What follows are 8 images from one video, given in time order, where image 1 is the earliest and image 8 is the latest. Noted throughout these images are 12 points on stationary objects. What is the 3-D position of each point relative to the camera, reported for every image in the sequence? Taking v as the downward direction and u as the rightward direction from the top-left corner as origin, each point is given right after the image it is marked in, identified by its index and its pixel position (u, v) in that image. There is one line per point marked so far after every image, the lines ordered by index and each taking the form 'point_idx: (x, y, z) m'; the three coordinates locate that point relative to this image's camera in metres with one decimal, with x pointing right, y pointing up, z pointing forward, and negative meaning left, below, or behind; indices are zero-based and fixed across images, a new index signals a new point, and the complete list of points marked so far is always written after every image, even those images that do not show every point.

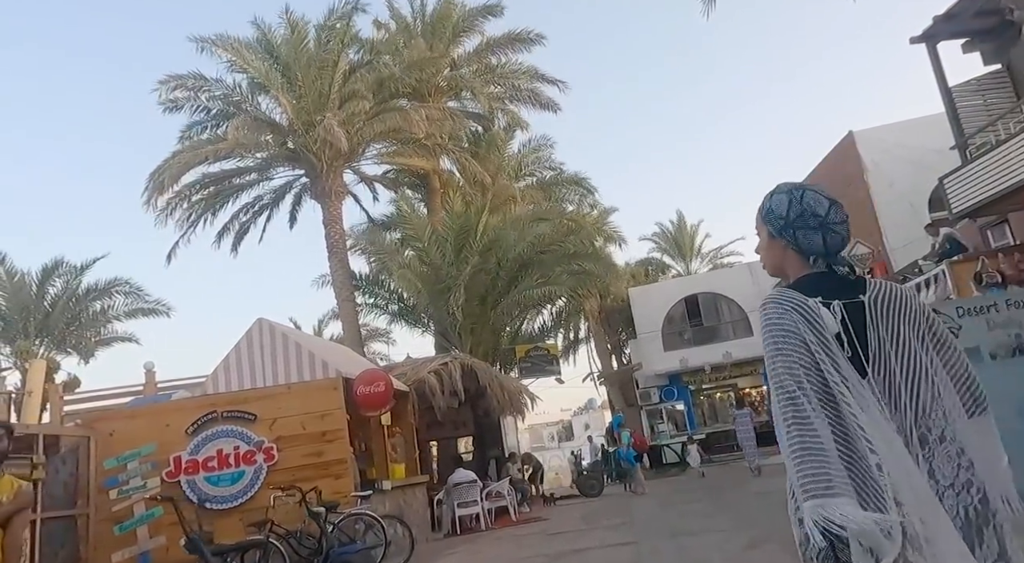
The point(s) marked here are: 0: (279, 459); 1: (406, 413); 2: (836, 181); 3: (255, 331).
0: (-2.5, -1.9, +8.1) m
1: (-1.6, -2.0, +11.4) m
2: (+7.5, +2.3, +17.9) m
3: (-2.9, -0.6, +8.8) m
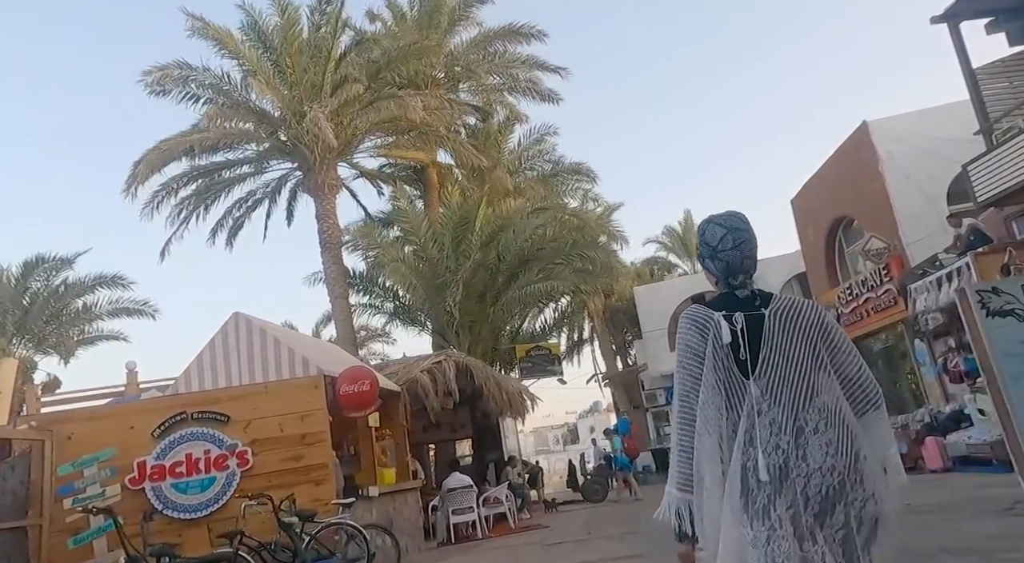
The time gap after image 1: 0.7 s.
0: (-2.5, -1.8, +7.5) m
1: (-1.6, -1.9, +10.8) m
2: (+7.5, +2.4, +17.2) m
3: (-3.0, -0.5, +8.2) m
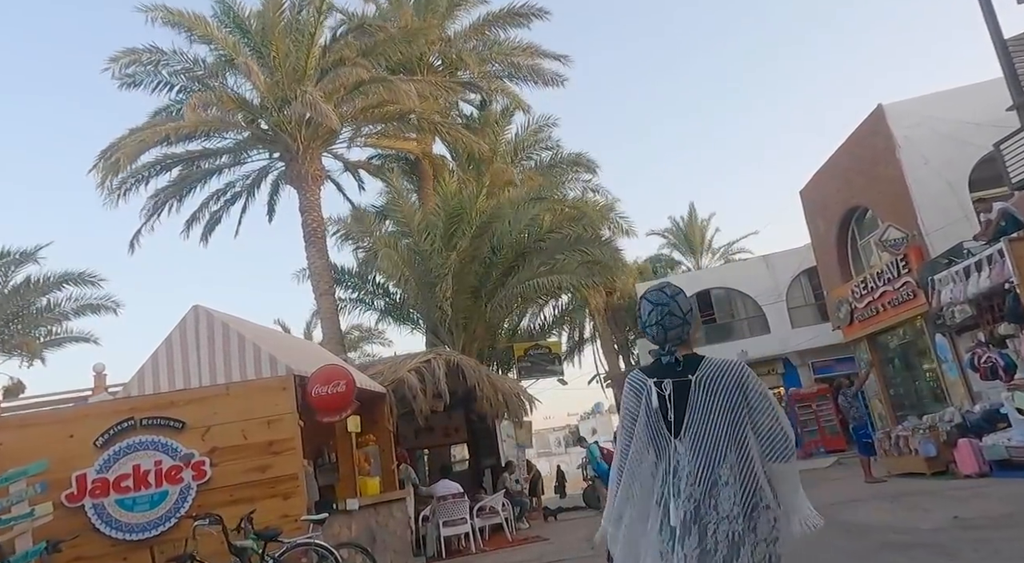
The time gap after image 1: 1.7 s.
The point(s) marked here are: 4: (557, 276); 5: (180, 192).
0: (-2.6, -1.7, +6.6) m
1: (-1.7, -1.8, +9.9) m
2: (+7.4, +2.6, +16.3) m
3: (-3.1, -0.4, +7.3) m
4: (+0.8, +0.2, +14.2) m
5: (-6.5, +1.8, +15.0) m
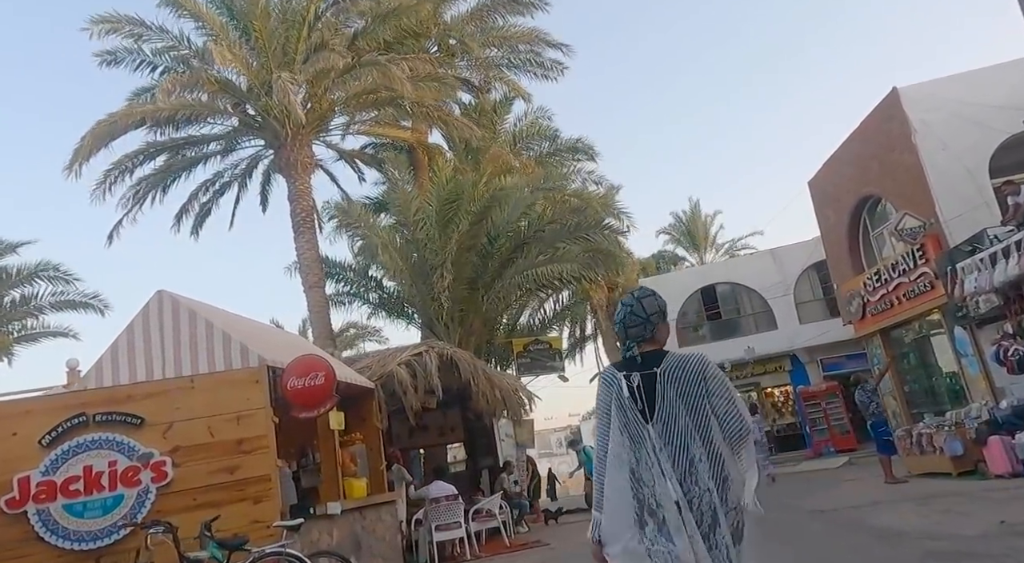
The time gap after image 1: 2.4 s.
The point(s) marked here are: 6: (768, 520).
0: (-2.6, -1.5, +5.9) m
1: (-1.7, -1.6, +9.3) m
2: (+7.4, +2.7, +15.7) m
3: (-3.1, -0.2, +6.6) m
4: (+0.8, +0.3, +13.6) m
5: (-6.5, +1.9, +14.3) m
6: (+2.9, -2.7, +8.8) m
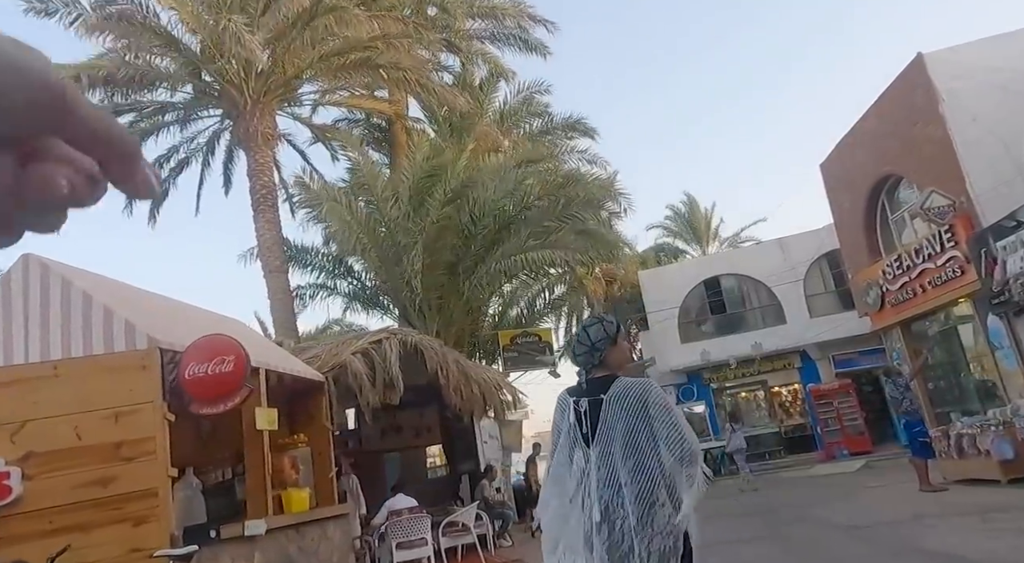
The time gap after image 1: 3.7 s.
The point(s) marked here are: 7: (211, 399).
0: (-2.9, -1.3, +4.5) m
1: (-2.0, -1.4, +7.9) m
2: (+7.1, +3.0, +14.3) m
3: (-3.4, +0.1, +5.2) m
4: (+0.5, +0.6, +12.2) m
5: (-6.8, +2.1, +12.9) m
6: (+2.6, -2.5, +7.3) m
7: (-2.0, -0.8, +5.1) m
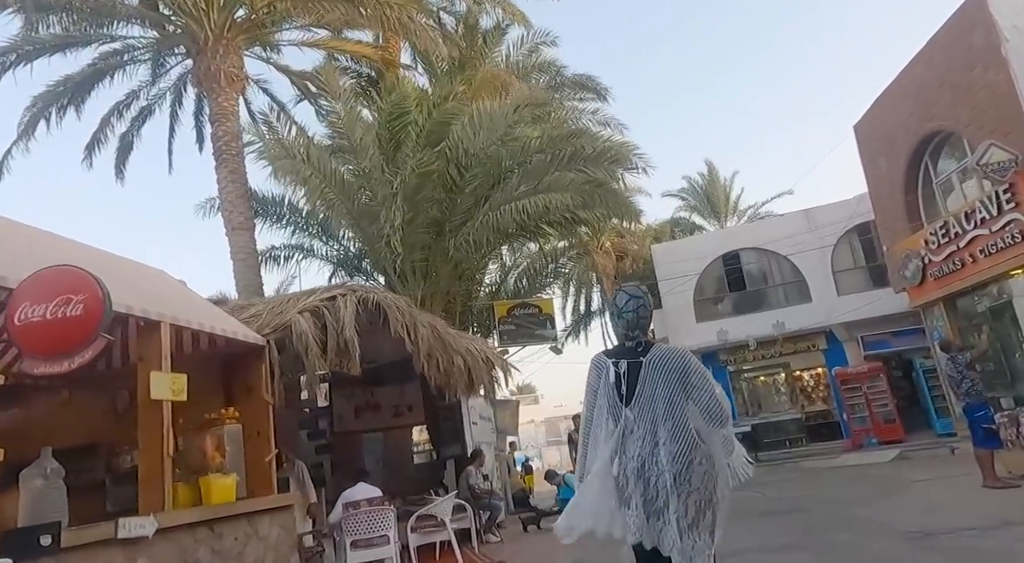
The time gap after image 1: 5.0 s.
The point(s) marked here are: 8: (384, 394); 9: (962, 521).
0: (-3.1, -0.8, +3.1) m
1: (-2.2, -0.9, +6.5) m
2: (+7.1, +3.5, +12.6) m
3: (-3.6, +0.5, +3.8) m
4: (+0.4, +1.1, +10.7) m
5: (-6.8, +2.8, +11.5) m
6: (+2.5, -2.0, +5.9) m
7: (-2.2, -0.3, +3.7) m
8: (-1.7, -1.6, +10.5) m
9: (+3.6, -1.9, +6.1) m
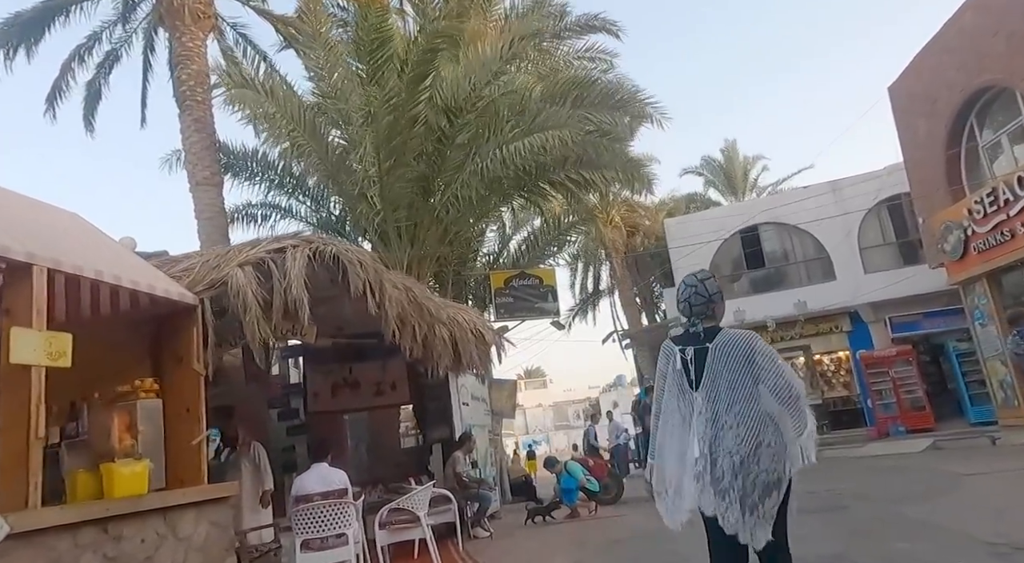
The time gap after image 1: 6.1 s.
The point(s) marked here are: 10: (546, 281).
0: (-3.3, -0.5, +2.0) m
1: (-2.3, -0.5, +5.3) m
2: (+7.1, +3.9, +11.3) m
3: (-3.7, +0.9, +2.7) m
4: (+0.4, +1.6, +9.5) m
5: (-6.8, +3.3, +10.4) m
6: (+2.3, -1.7, +4.7) m
7: (-2.4, 0.0, +2.6) m
8: (-1.8, -1.1, +9.4) m
9: (+3.5, -1.6, +4.9) m
10: (+0.6, 0.0, +12.3) m
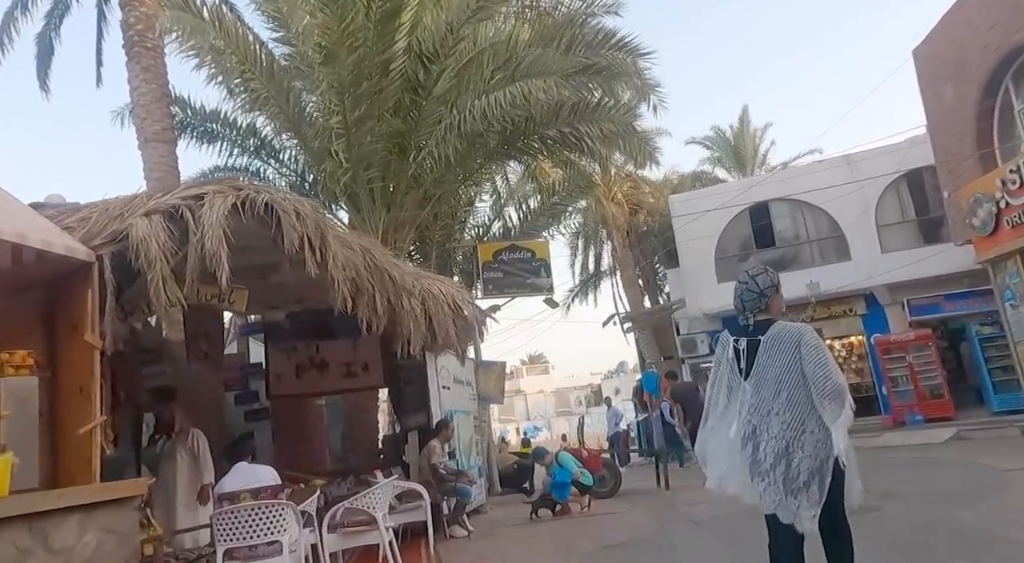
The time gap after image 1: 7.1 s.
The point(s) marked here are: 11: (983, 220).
0: (-3.5, -0.3, +1.0) m
1: (-2.5, -0.2, +4.3) m
2: (+7.0, +4.2, +10.1) m
3: (-3.9, +1.1, +1.7) m
4: (+0.3, +1.9, +8.4) m
5: (-7.0, +3.7, +9.4) m
6: (+2.1, -1.5, +3.7) m
7: (-2.6, +0.2, +1.6) m
8: (-2.0, -0.7, +8.4) m
9: (+3.3, -1.3, +3.9) m
10: (+0.4, +0.4, +11.3) m
11: (+7.5, +1.0, +12.3) m
